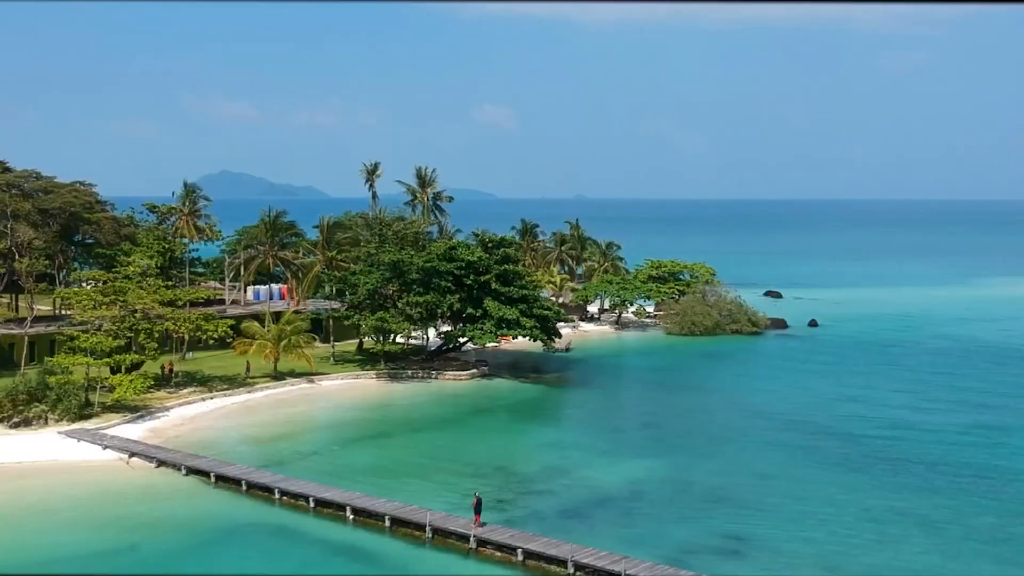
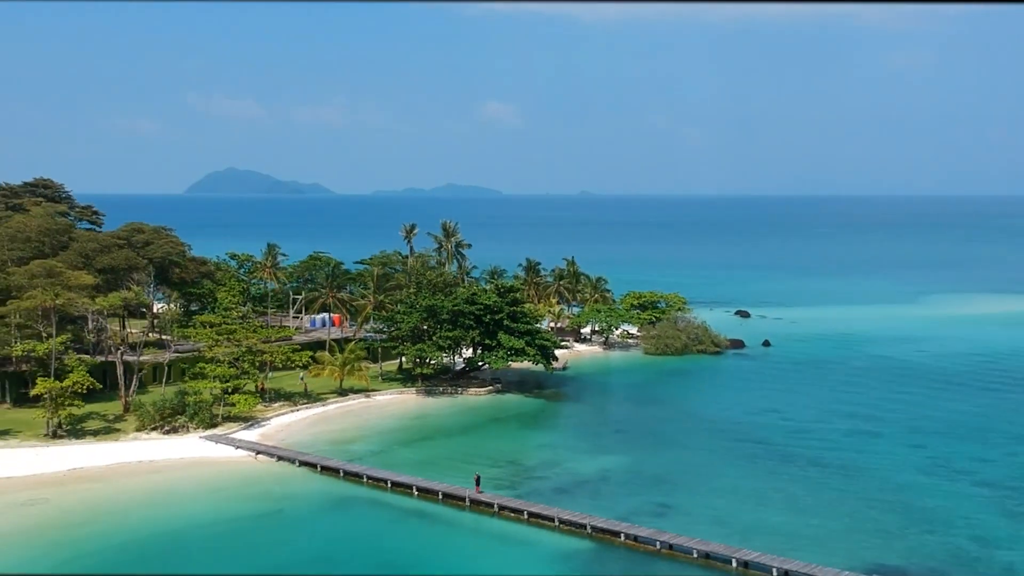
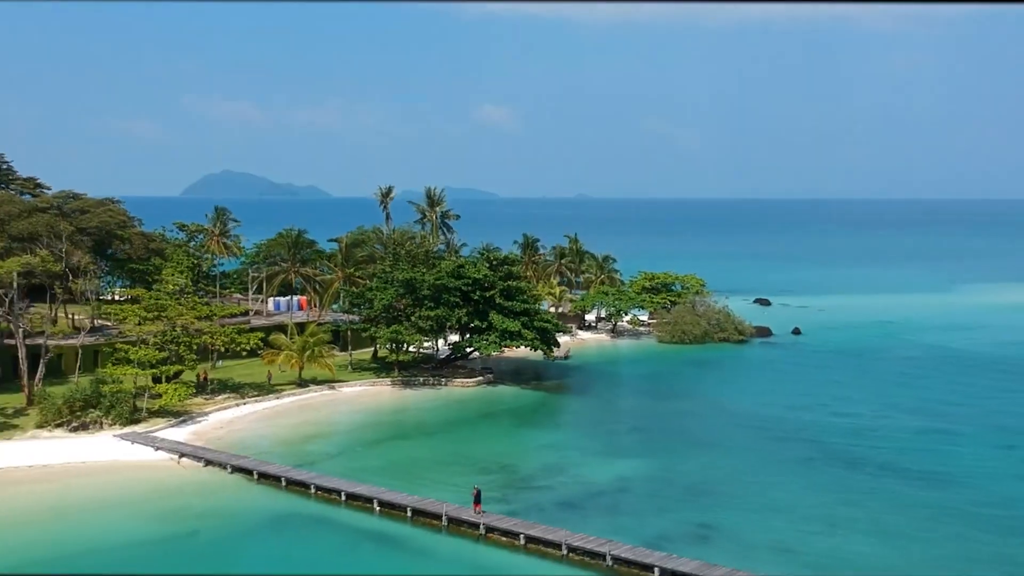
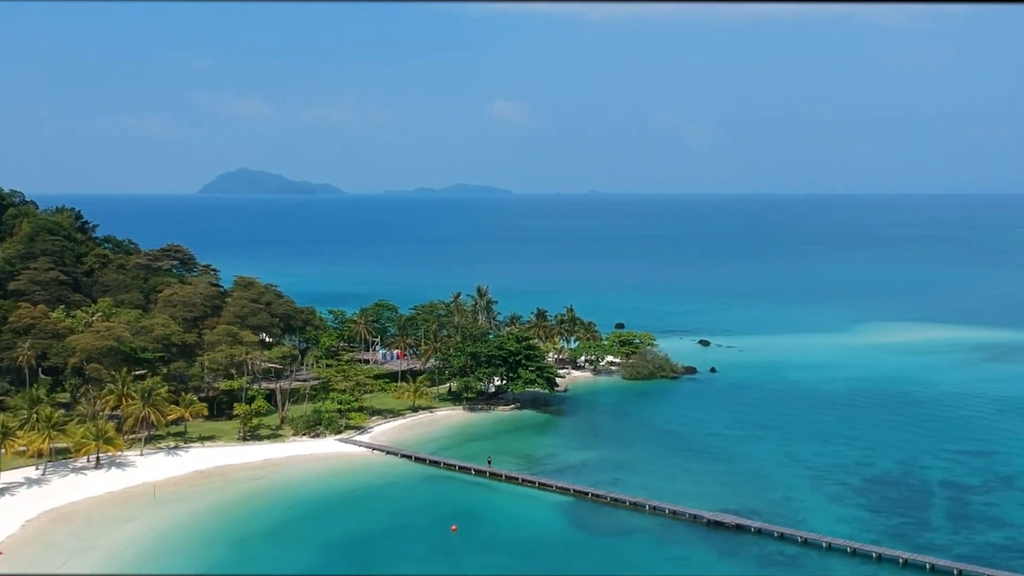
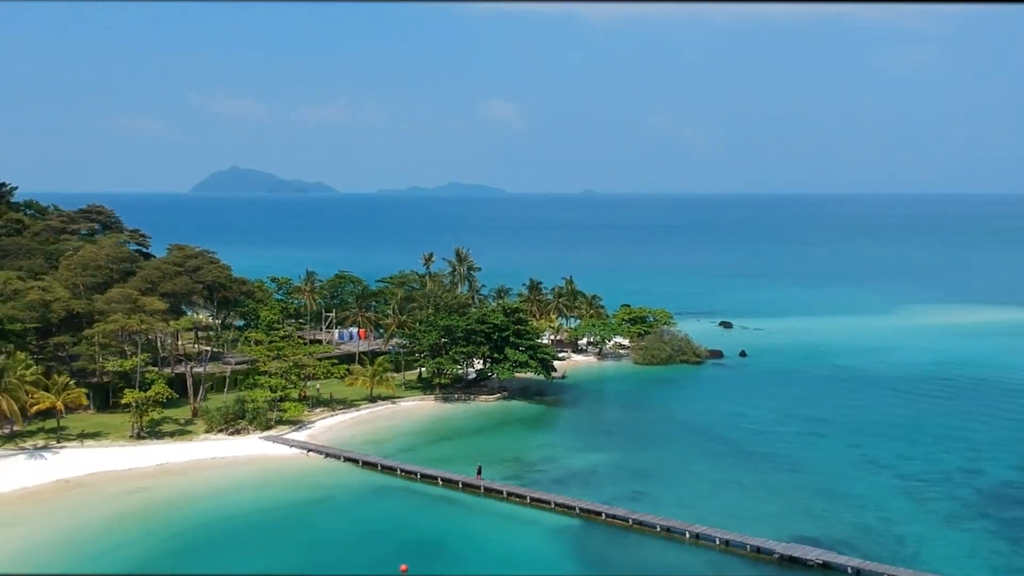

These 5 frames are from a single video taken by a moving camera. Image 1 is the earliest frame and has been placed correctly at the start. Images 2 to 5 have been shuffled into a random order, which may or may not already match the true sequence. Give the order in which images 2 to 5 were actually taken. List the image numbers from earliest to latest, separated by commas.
3, 2, 5, 4
